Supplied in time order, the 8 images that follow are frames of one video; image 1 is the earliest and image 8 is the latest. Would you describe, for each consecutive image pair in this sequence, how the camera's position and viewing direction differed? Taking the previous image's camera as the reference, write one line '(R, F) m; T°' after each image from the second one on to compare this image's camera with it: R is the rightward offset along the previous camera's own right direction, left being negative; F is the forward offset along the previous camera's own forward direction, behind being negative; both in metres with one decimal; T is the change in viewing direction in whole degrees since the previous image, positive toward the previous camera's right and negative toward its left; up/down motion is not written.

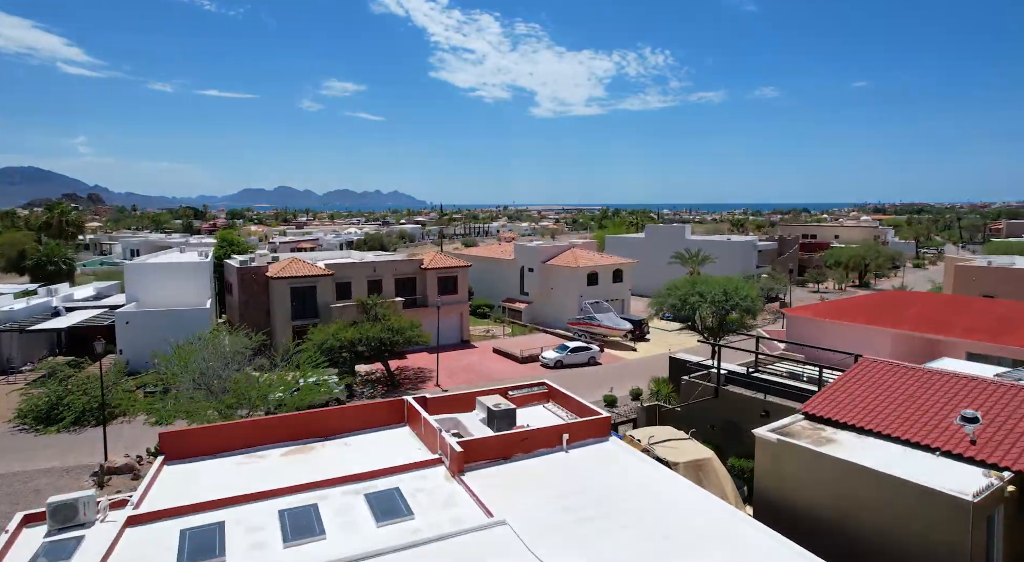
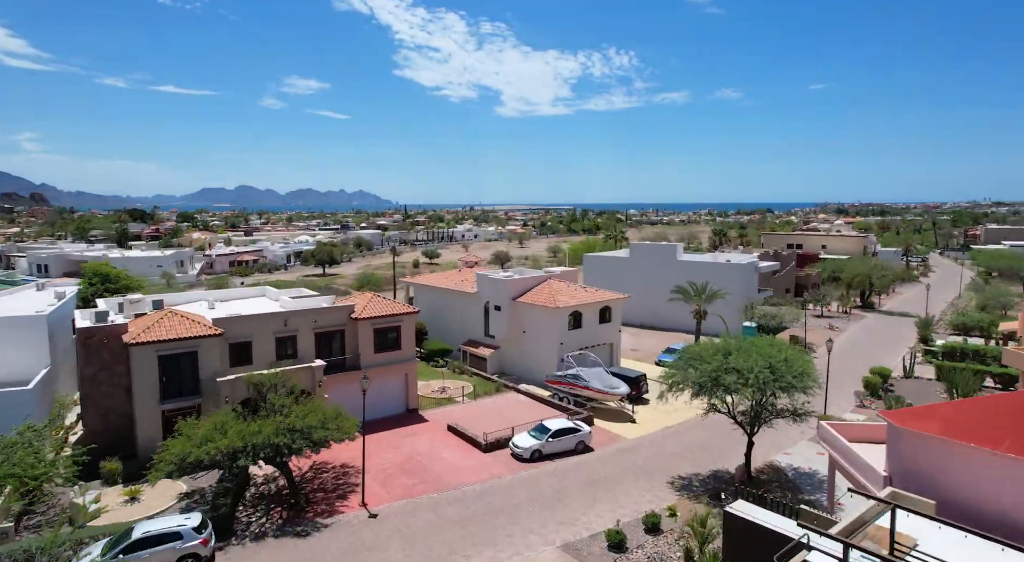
(+0.2, +4.8) m; +3°
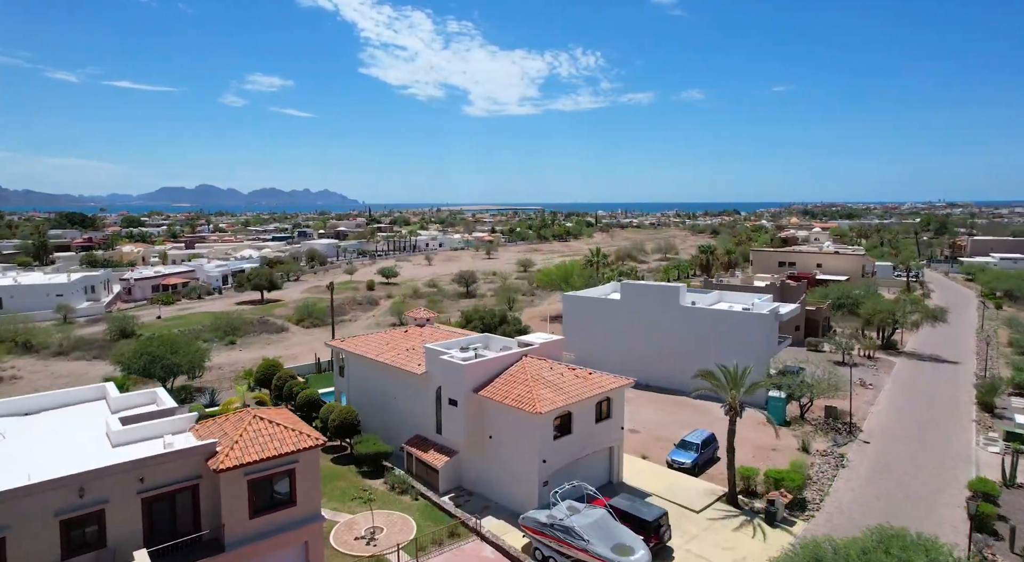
(+0.2, +5.6) m; +3°
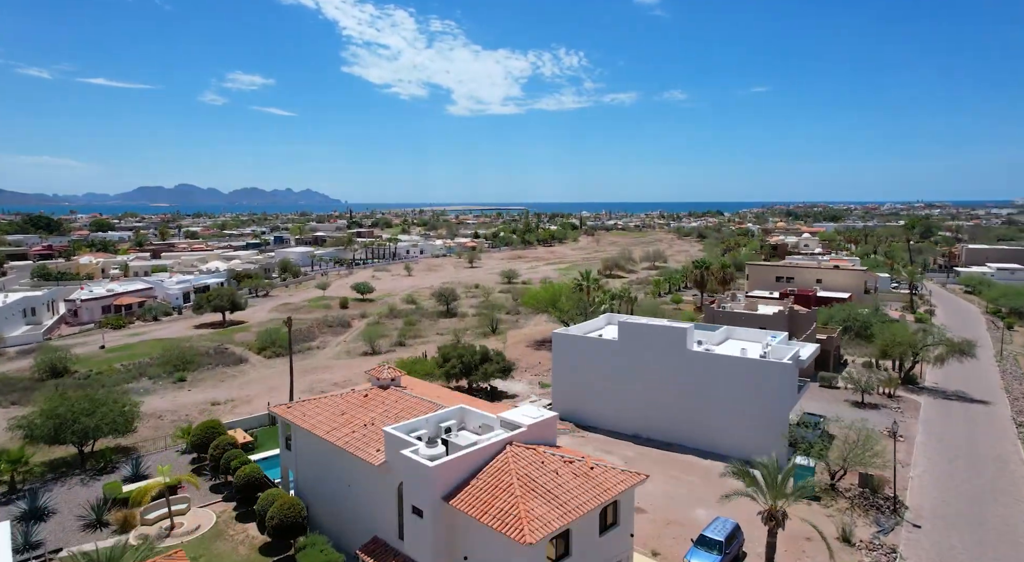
(+0.1, +3.0) m; +2°
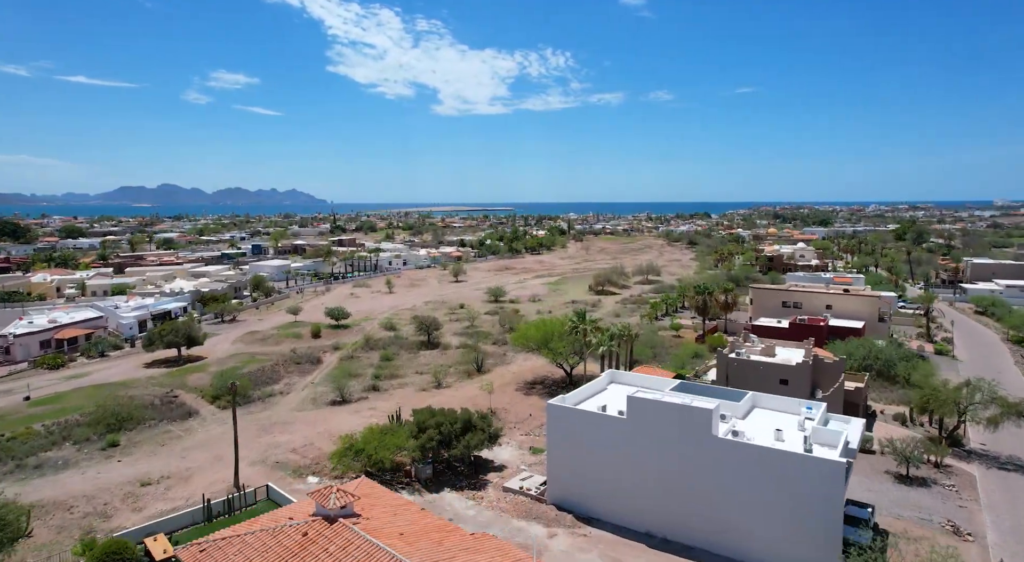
(0.0, +3.7) m; +1°
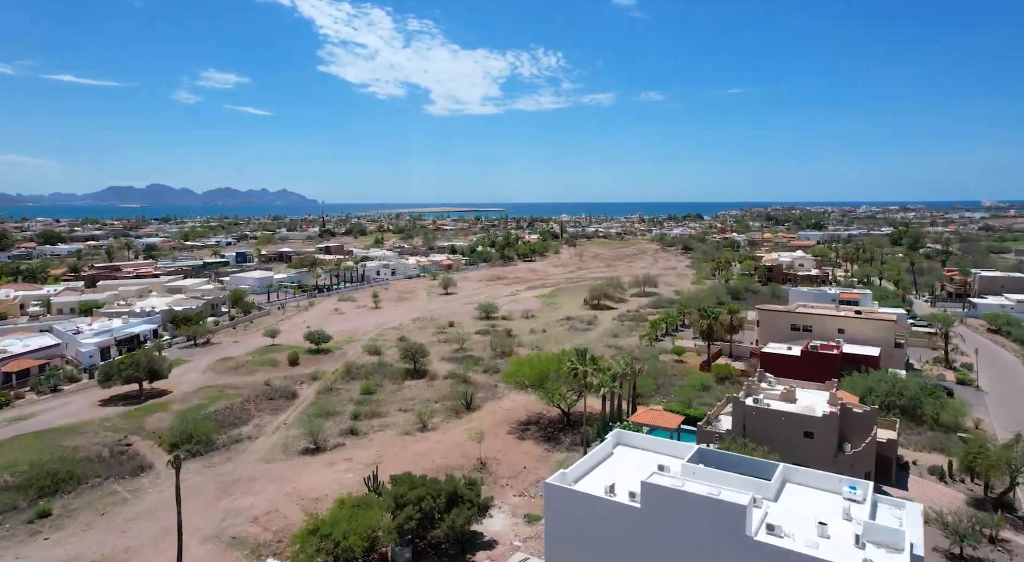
(0.0, +2.8) m; +1°
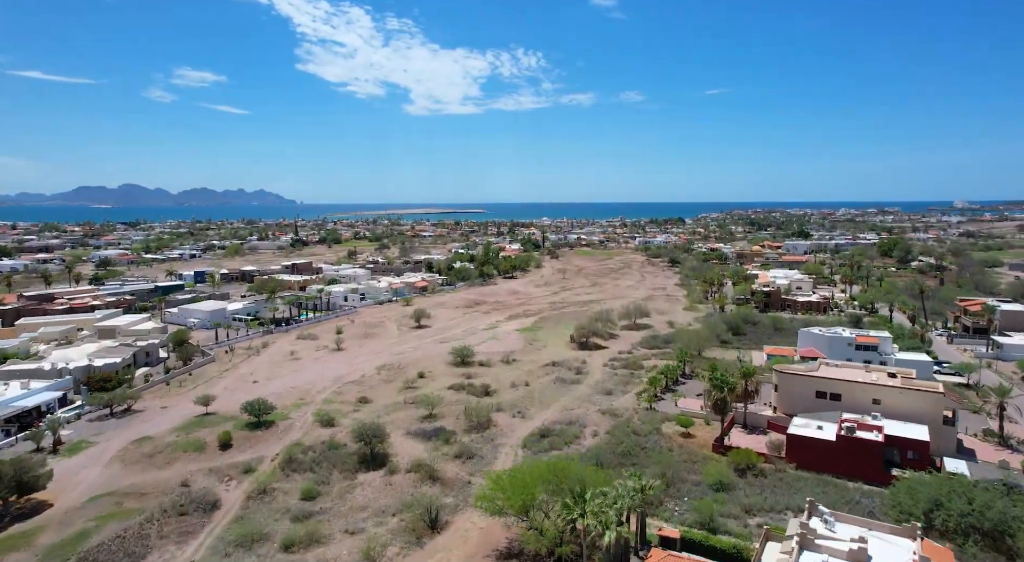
(+0.2, +6.7) m; +2°
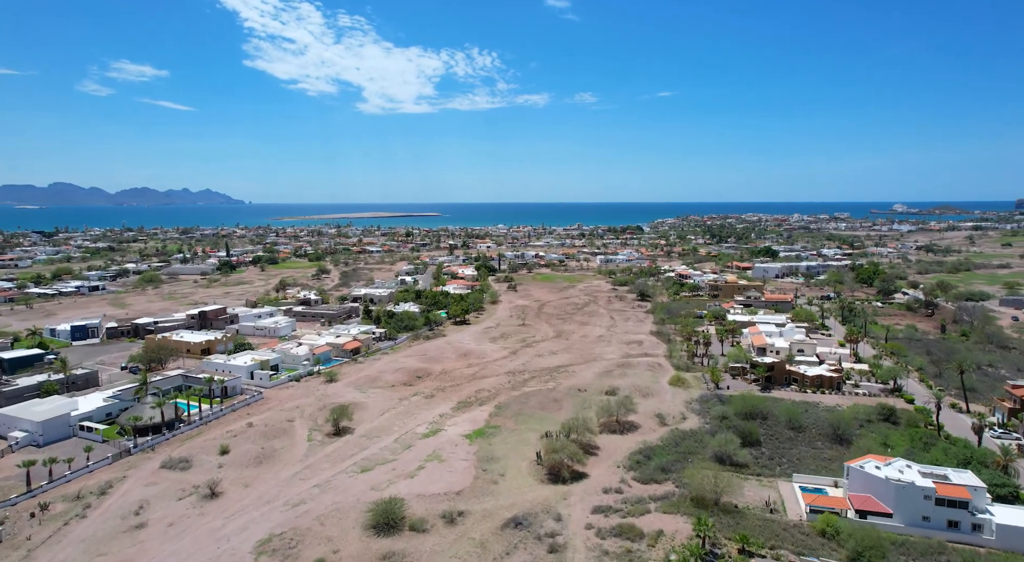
(+0.8, +15.5) m; +4°
